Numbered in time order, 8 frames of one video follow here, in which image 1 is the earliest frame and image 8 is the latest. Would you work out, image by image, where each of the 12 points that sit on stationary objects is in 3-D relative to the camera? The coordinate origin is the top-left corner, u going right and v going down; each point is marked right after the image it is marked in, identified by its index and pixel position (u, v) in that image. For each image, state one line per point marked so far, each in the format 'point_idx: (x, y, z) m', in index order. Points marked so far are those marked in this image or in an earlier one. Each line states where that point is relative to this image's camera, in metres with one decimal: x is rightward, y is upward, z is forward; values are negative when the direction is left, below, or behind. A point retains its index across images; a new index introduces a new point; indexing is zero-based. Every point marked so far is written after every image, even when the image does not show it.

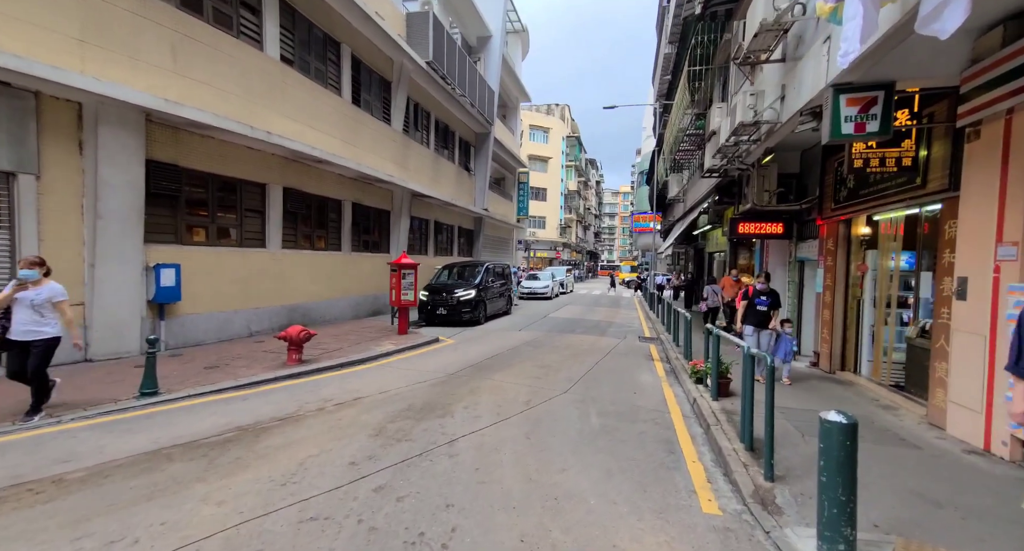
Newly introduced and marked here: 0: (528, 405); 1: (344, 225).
0: (+0.2, -1.7, +5.7) m
1: (-5.2, +1.6, +13.5) m
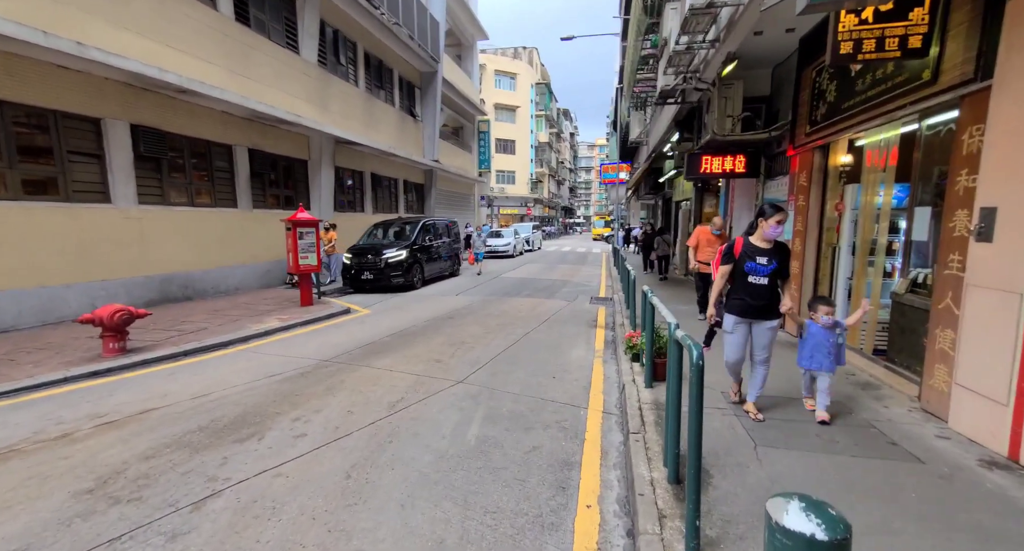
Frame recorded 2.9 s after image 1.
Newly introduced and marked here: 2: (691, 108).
0: (-1.1, -1.3, +4.1) m
1: (-7.1, +2.6, +11.3) m
2: (+3.9, +3.7, +9.6) m
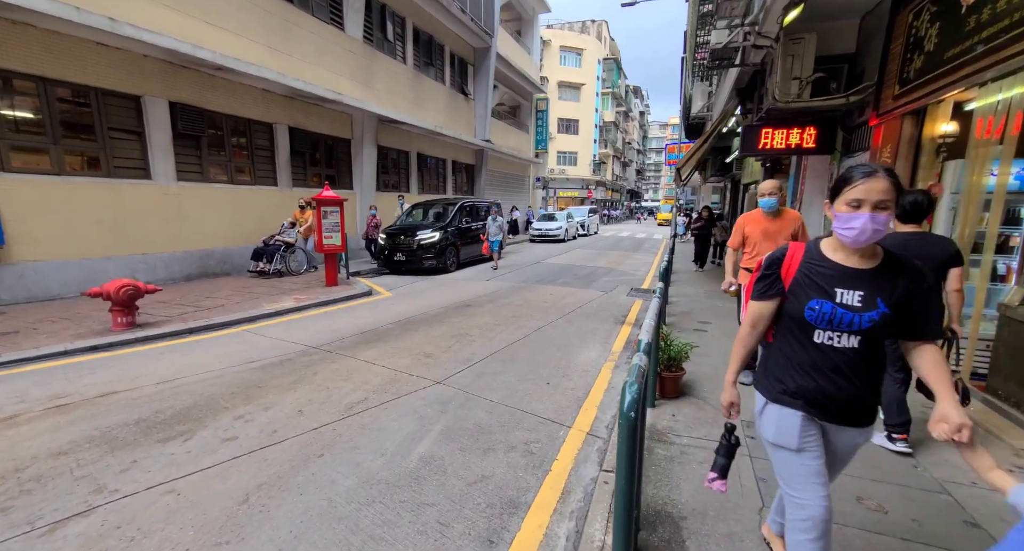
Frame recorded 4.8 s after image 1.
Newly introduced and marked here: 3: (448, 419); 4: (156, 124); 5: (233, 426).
0: (-1.4, -1.2, +3.7) m
1: (-6.1, +3.2, +11.5) m
2: (+4.5, +3.8, +8.1) m
3: (-0.5, -1.2, +3.7) m
4: (-7.1, +3.0, +8.7) m
5: (-2.2, -1.2, +3.4) m
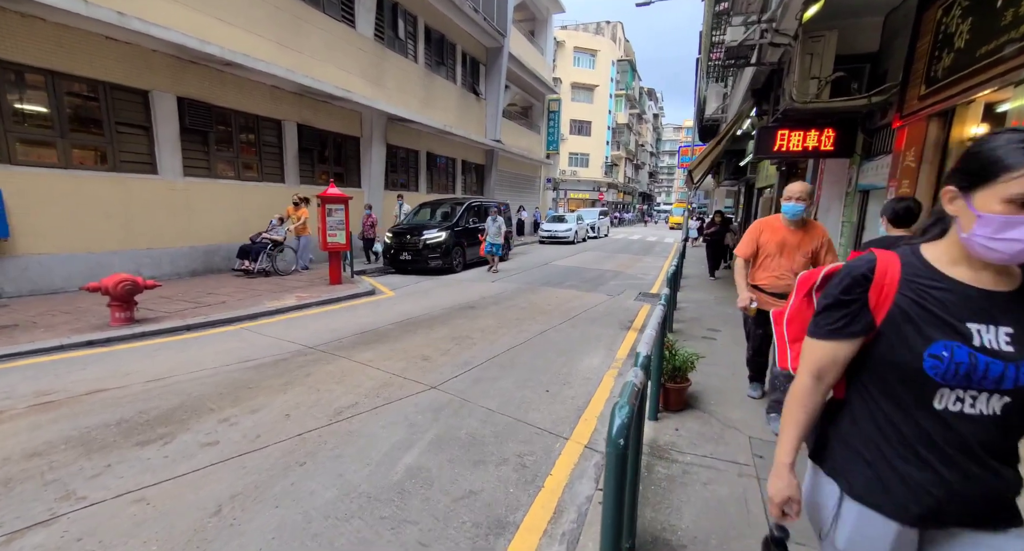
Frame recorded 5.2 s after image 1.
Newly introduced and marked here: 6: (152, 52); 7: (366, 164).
0: (-1.5, -1.2, +3.5) m
1: (-5.9, +3.2, +11.4) m
2: (+4.7, +3.7, +7.9) m
3: (-0.6, -1.2, +3.6) m
4: (-6.9, +3.1, +8.7) m
5: (-2.2, -1.2, +3.3) m
6: (-6.9, +4.3, +8.4) m
7: (-4.7, +3.6, +14.1) m
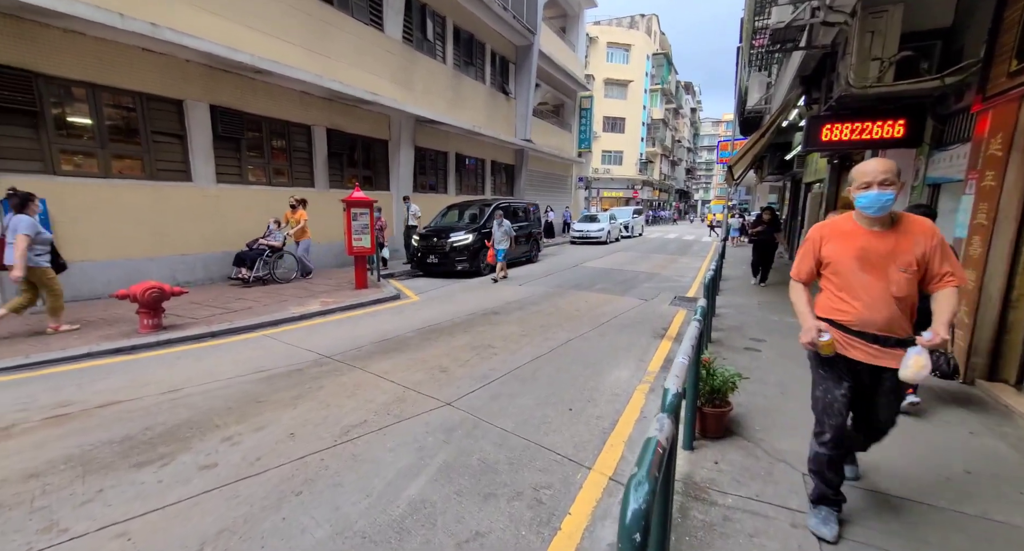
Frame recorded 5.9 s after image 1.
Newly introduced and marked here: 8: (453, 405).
0: (-1.3, -1.3, +3.3) m
1: (-5.2, +3.1, +11.5) m
2: (+5.1, +3.6, +7.2) m
3: (-0.5, -1.3, +3.3) m
4: (-6.4, +3.0, +8.9) m
5: (-2.1, -1.2, +3.1) m
6: (-6.4, +4.2, +8.6) m
7: (-3.8, +3.5, +14.1) m
8: (-0.5, -1.2, +4.1) m
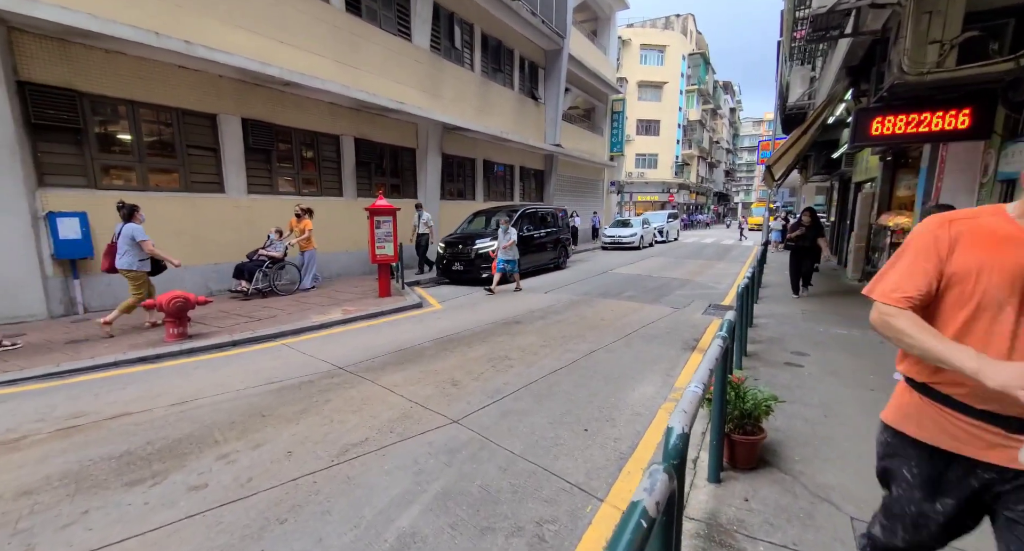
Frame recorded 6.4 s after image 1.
0: (-1.3, -1.4, +3.2) m
1: (-4.5, +2.9, +11.7) m
2: (+5.4, +3.5, +6.6) m
3: (-0.4, -1.4, +3.1) m
4: (-5.9, +2.8, +9.1) m
5: (-2.1, -1.3, +3.0) m
6: (-6.0, +4.0, +8.9) m
7: (-2.9, +3.3, +14.2) m
8: (-0.5, -1.3, +3.8) m
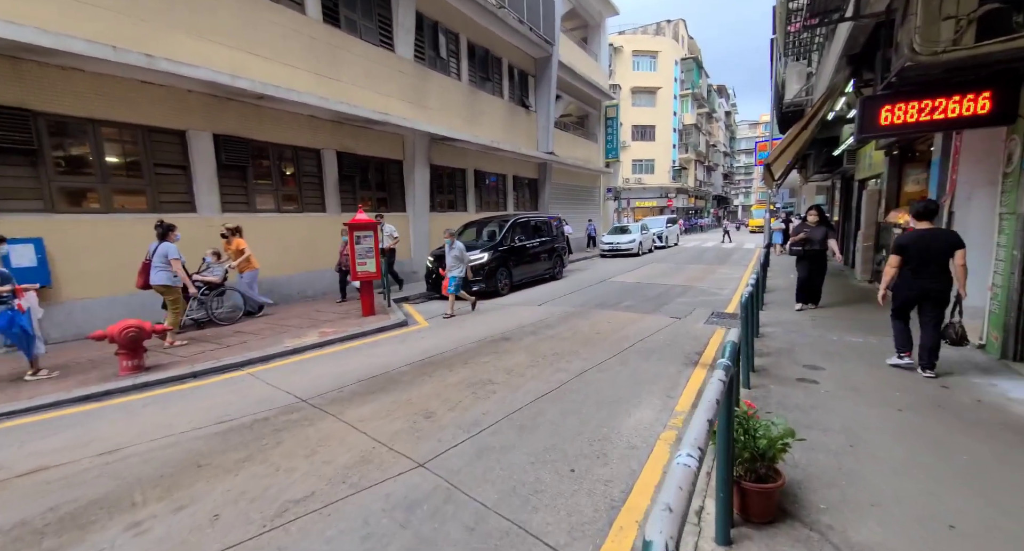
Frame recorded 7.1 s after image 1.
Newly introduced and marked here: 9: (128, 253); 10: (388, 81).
0: (-1.5, -1.5, +2.6) m
1: (-4.8, +2.5, +11.3) m
2: (+5.1, +3.5, +6.1) m
3: (-0.6, -1.6, +2.5) m
4: (-6.2, +2.4, +8.7) m
5: (-2.3, -1.5, +2.5) m
6: (-6.3, +3.6, +8.5) m
7: (-3.2, +2.8, +13.7) m
8: (-0.6, -1.5, +3.3) m
9: (-6.9, +0.4, +7.8) m
10: (-3.6, +5.6, +12.5) m
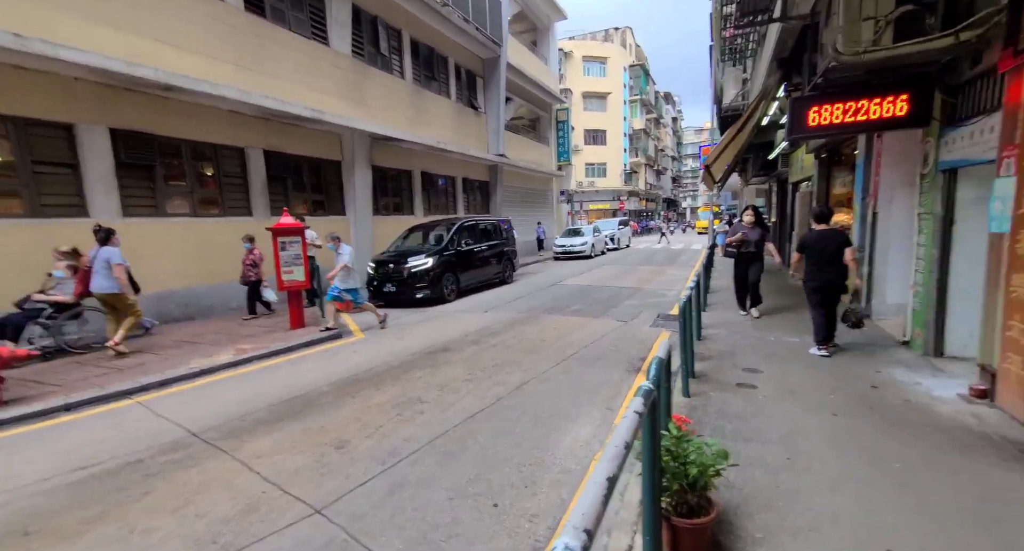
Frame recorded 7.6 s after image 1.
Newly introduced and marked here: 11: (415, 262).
0: (-2.0, -1.6, +2.1) m
1: (-6.2, +2.2, +10.4) m
2: (+4.1, +3.5, +6.2) m
3: (-1.1, -1.6, +2.1) m
4: (-7.4, +2.1, +7.7) m
5: (-2.8, -1.6, +1.9) m
6: (-7.4, +3.3, +7.5) m
7: (-4.8, +2.6, +13.0) m
8: (-1.2, -1.5, +2.8) m
9: (-7.9, +0.2, +6.8) m
10: (-5.2, +5.4, +11.7) m
11: (-2.4, +0.3, +10.8) m
